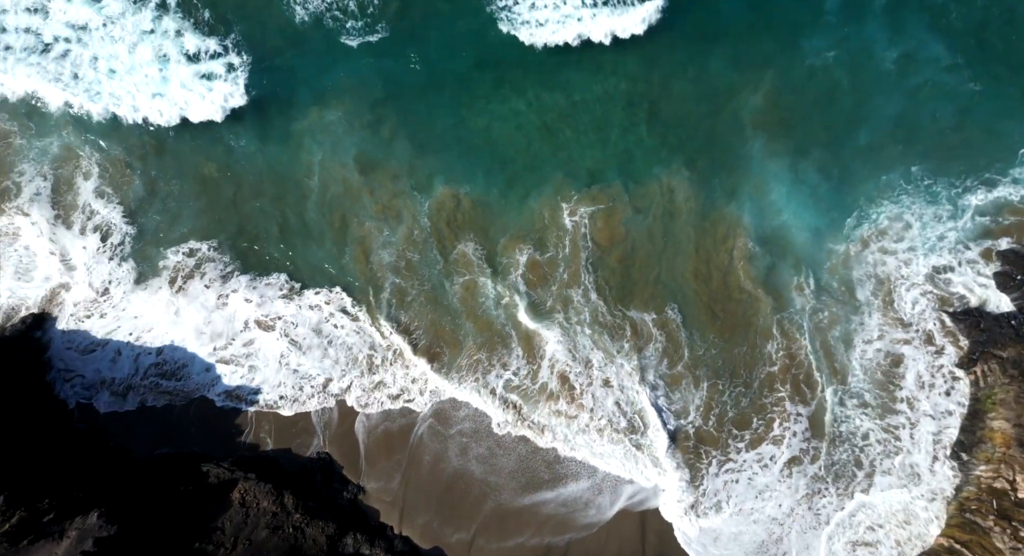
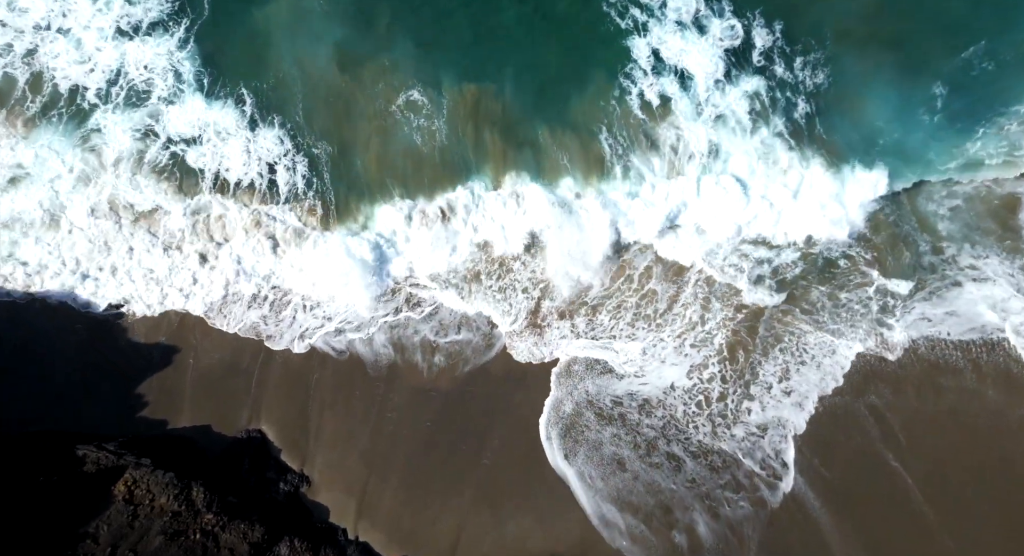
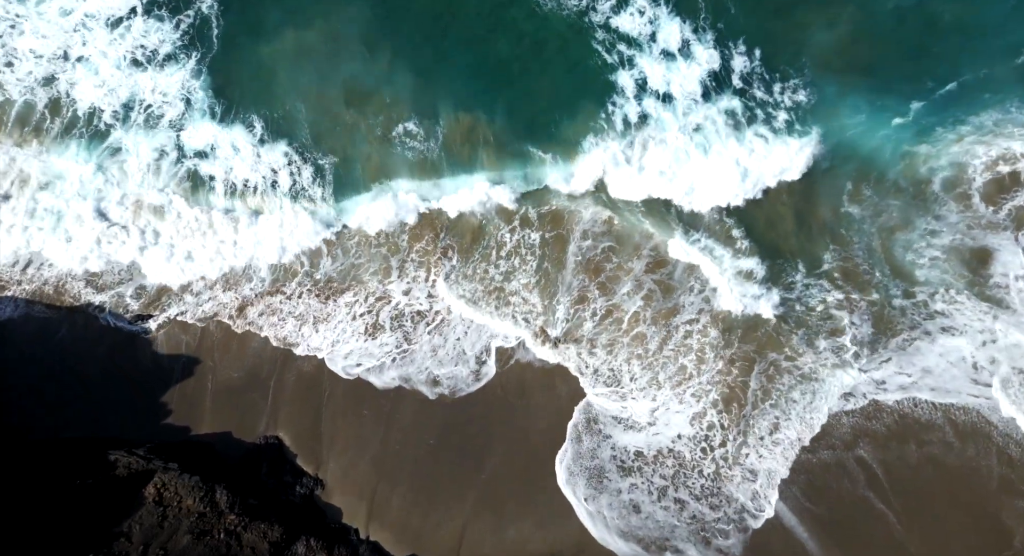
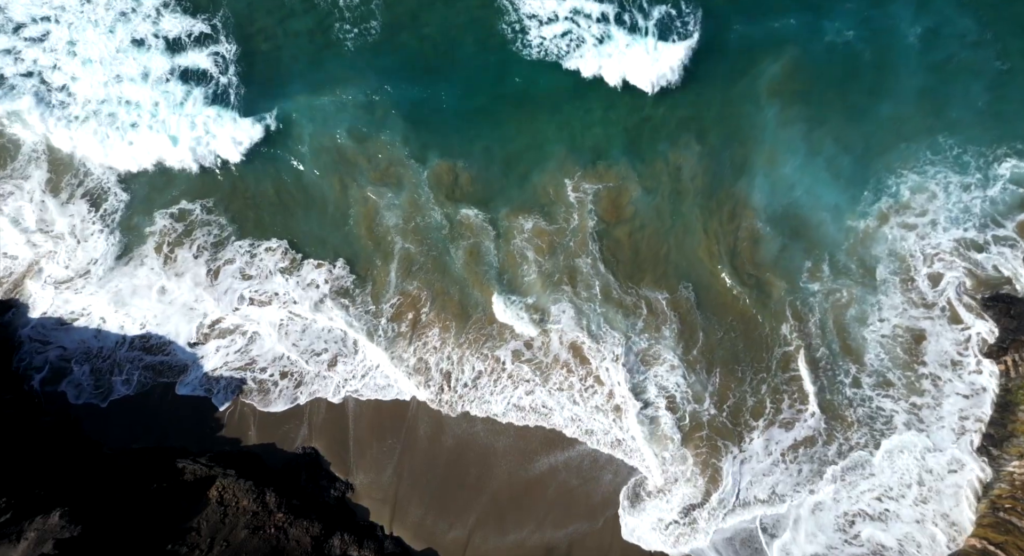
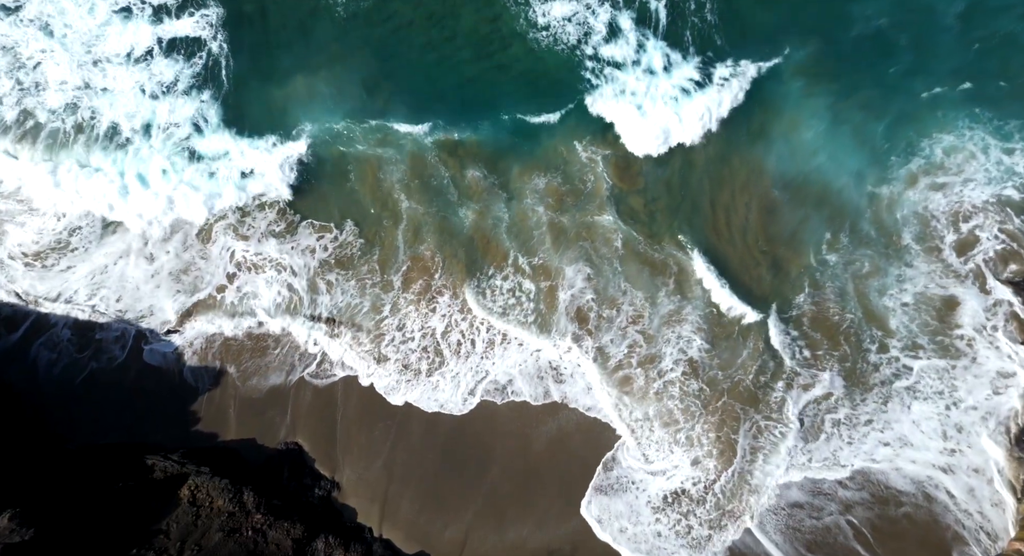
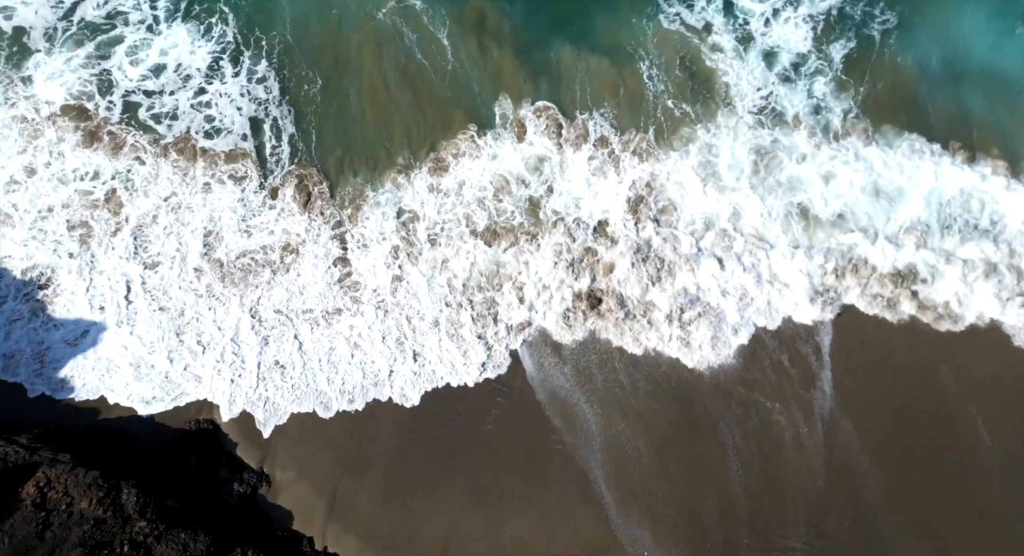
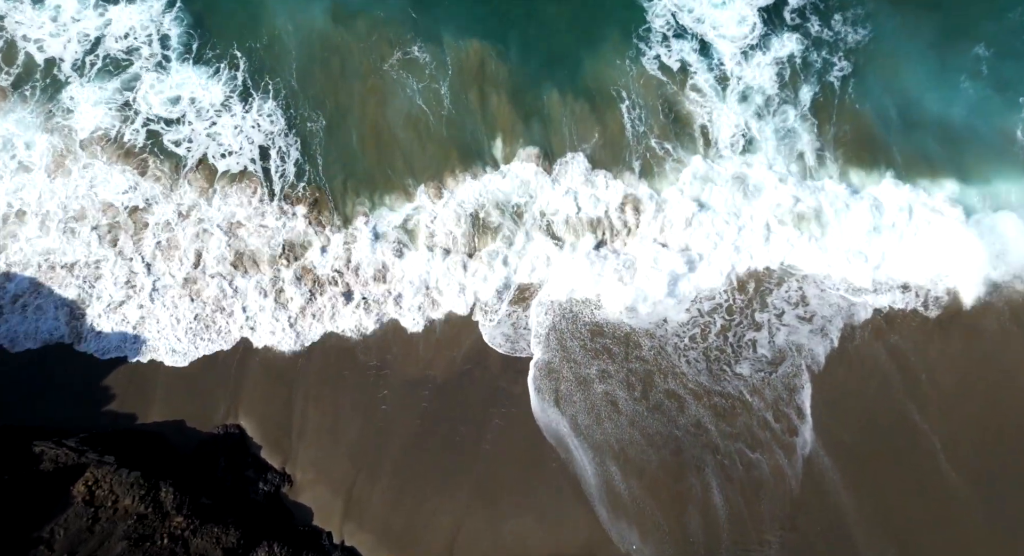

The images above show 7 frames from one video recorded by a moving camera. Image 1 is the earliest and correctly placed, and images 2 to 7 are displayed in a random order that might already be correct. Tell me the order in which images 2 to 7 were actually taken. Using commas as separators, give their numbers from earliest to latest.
4, 5, 3, 2, 7, 6
